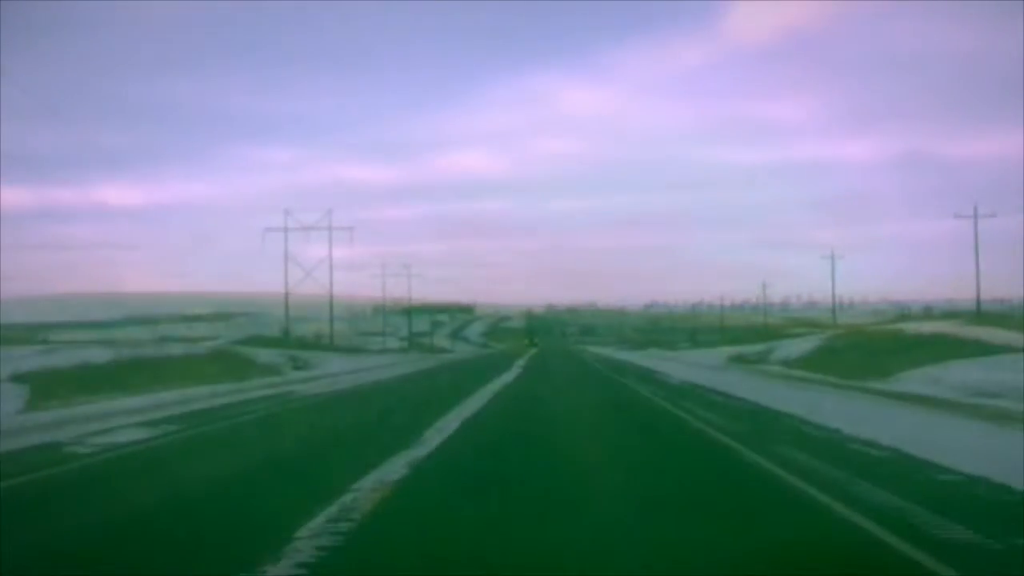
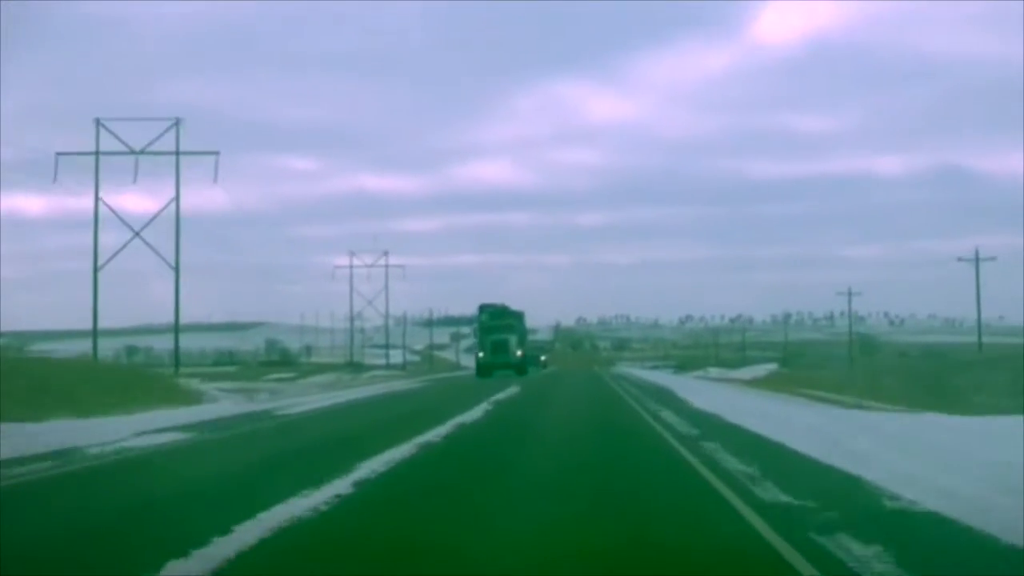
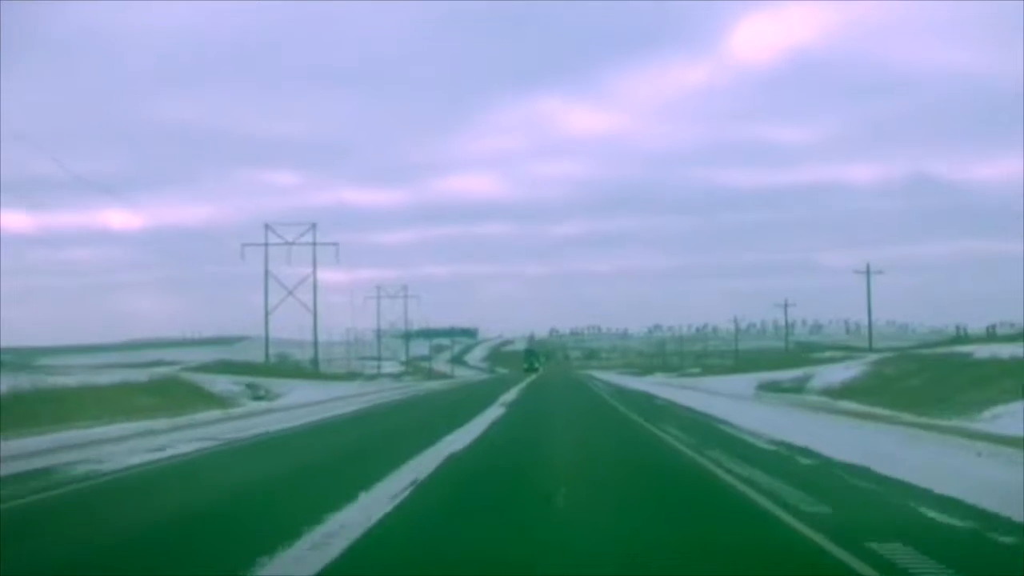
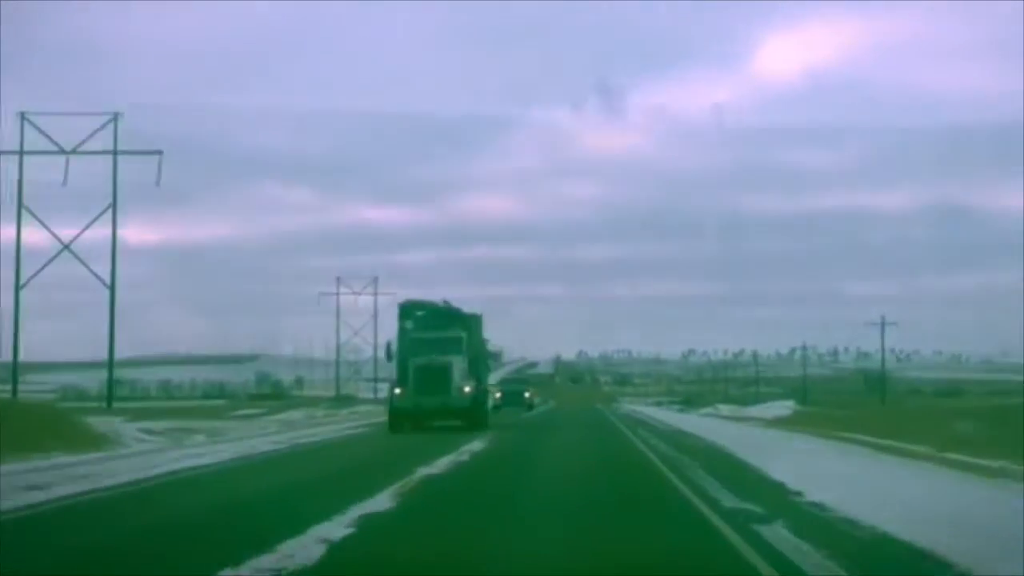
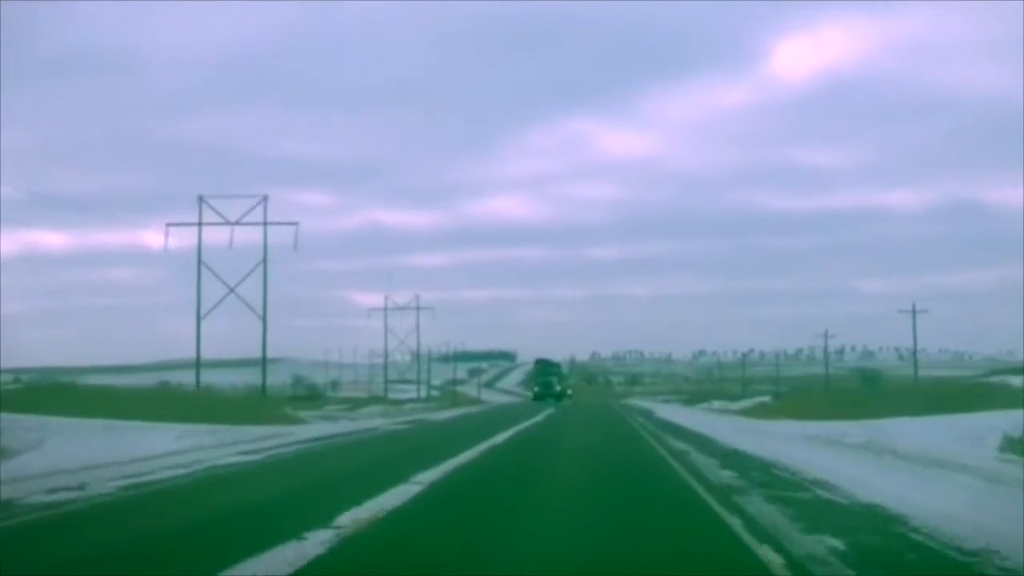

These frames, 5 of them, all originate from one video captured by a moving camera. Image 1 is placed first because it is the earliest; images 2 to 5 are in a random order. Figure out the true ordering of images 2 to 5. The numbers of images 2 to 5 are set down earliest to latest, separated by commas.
3, 5, 2, 4
